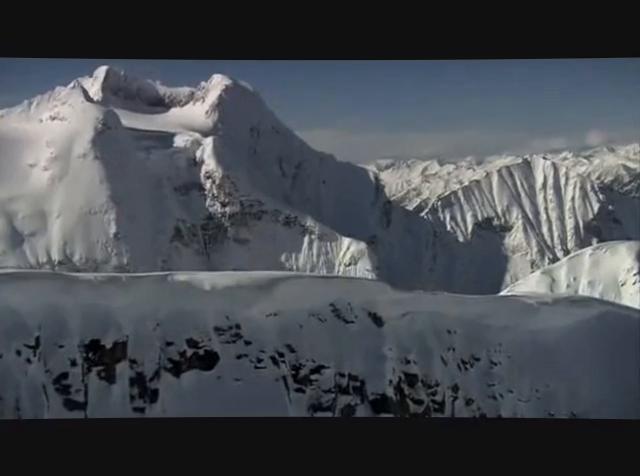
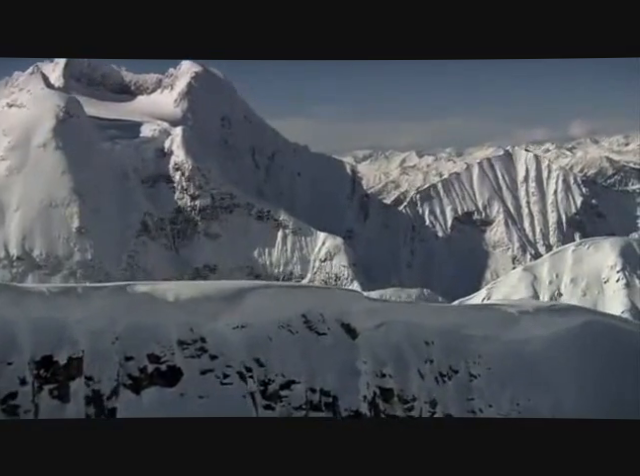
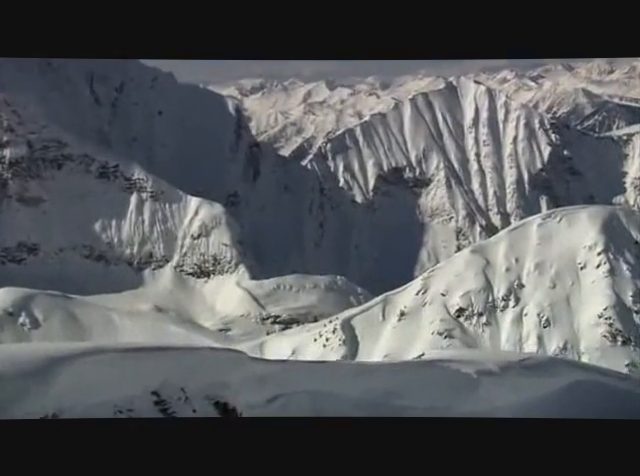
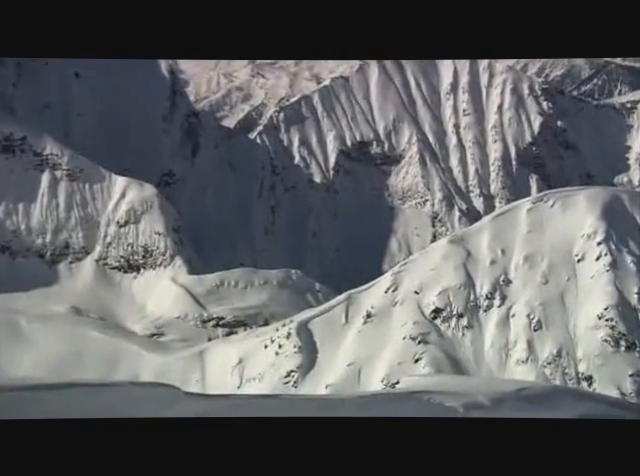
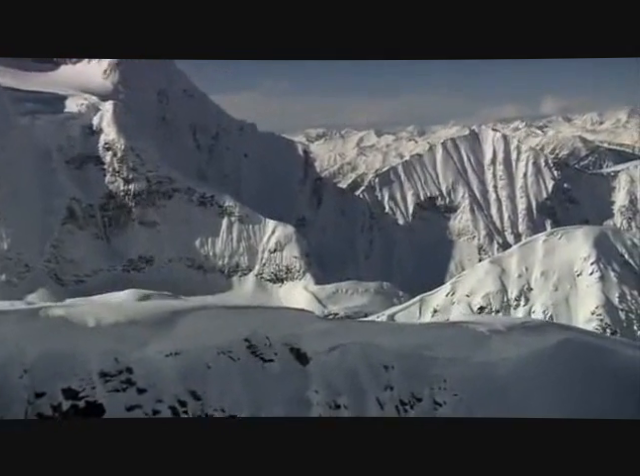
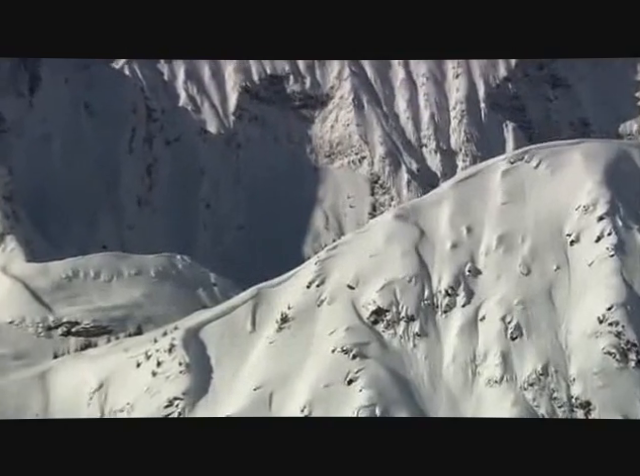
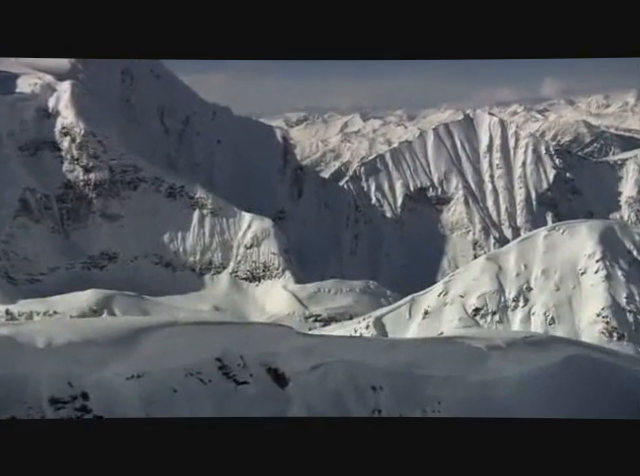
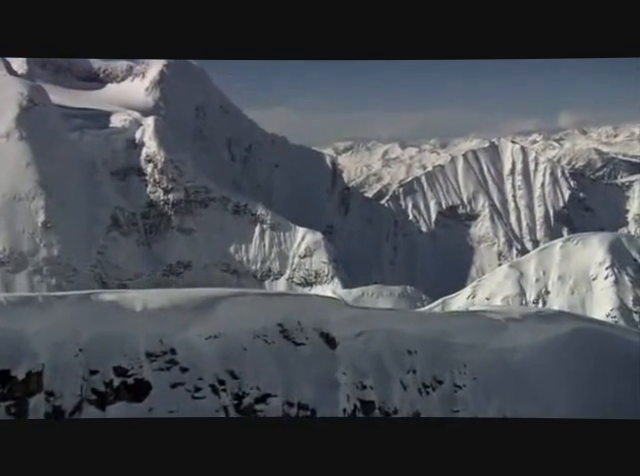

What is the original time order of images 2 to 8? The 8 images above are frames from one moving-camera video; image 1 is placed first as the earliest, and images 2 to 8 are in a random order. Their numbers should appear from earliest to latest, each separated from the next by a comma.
2, 8, 5, 7, 3, 4, 6
